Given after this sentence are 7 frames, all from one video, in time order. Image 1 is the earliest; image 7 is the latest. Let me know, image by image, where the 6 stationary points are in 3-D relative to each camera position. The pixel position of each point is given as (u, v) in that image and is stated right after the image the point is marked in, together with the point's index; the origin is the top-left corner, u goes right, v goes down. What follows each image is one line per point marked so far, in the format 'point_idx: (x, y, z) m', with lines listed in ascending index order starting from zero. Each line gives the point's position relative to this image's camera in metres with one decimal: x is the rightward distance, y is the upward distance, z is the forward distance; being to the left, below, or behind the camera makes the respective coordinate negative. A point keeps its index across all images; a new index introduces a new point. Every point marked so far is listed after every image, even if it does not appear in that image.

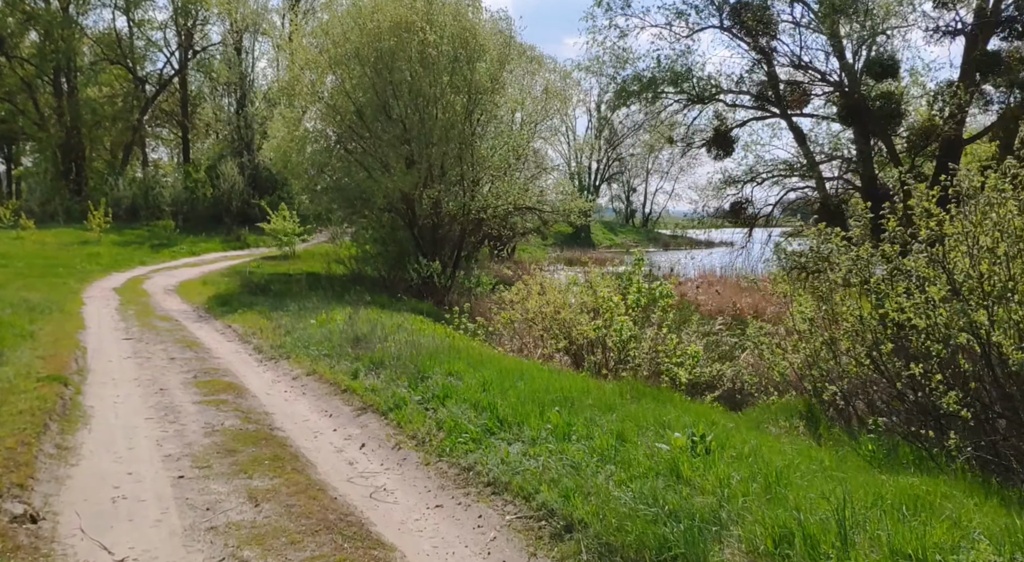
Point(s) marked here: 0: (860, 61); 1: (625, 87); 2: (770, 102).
0: (+6.7, +4.3, +14.4) m
1: (+2.4, +4.1, +16.1) m
2: (+5.4, +3.8, +15.7) m
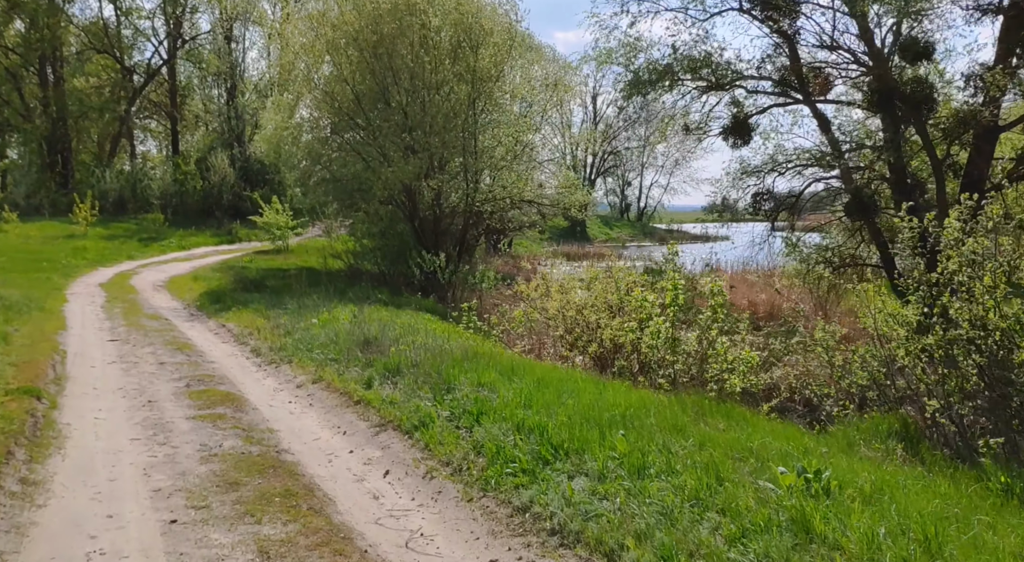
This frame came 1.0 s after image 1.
0: (+6.9, +4.3, +13.6) m
1: (+2.6, +4.2, +15.3) m
2: (+5.6, +3.8, +14.9) m
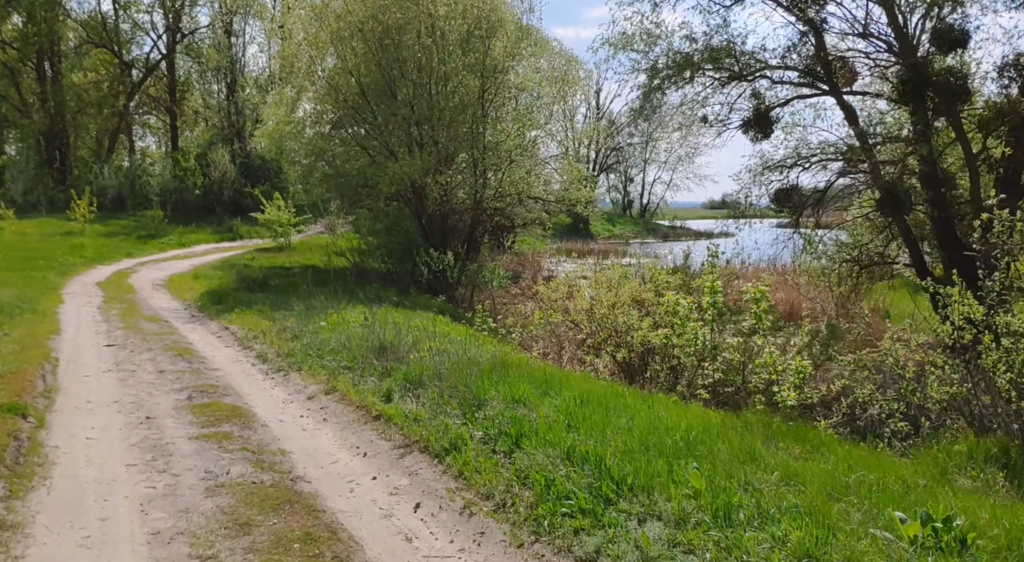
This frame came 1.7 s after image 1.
0: (+7.2, +4.3, +13.0) m
1: (+2.9, +4.2, +14.7) m
2: (+5.9, +3.9, +14.3) m
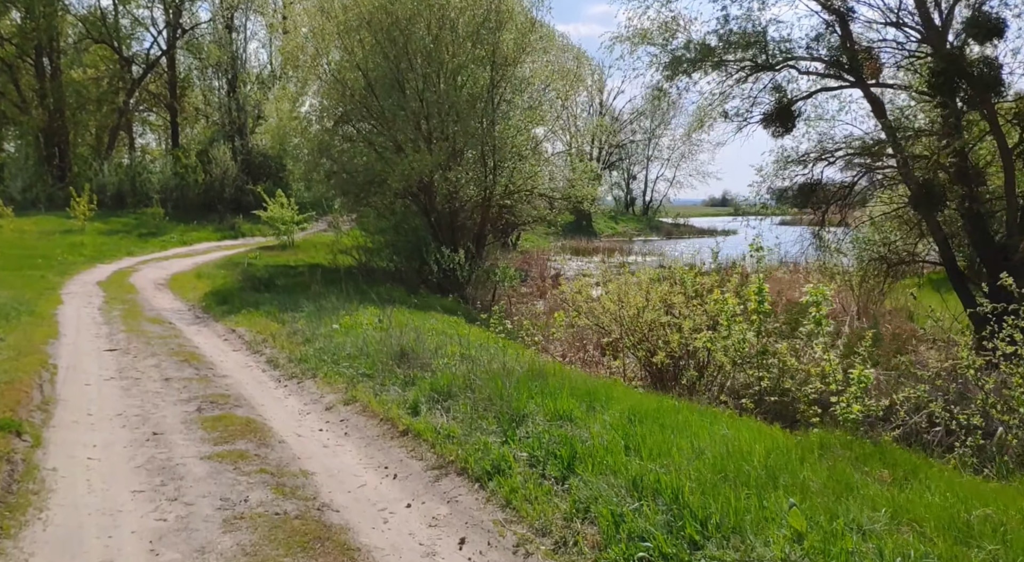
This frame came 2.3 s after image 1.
0: (+7.5, +4.3, +12.5) m
1: (+3.1, +4.2, +14.2) m
2: (+6.2, +3.9, +13.8) m
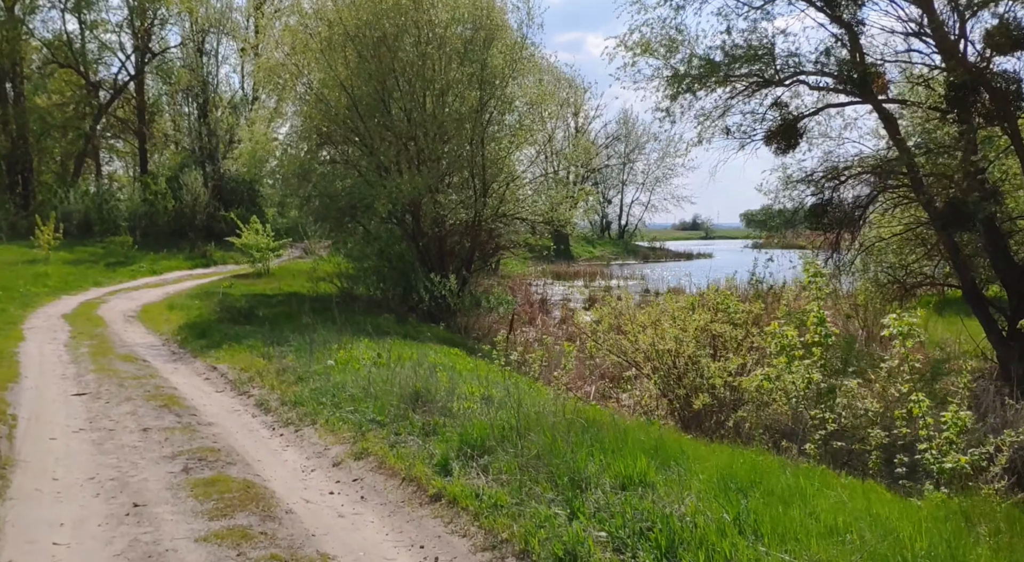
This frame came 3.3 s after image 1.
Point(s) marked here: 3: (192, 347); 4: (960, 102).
0: (+7.5, +4.0, +12.1) m
1: (+3.1, +3.8, +13.6) m
2: (+6.1, +3.4, +13.4) m
3: (-5.0, -1.1, +11.7) m
4: (+6.5, +2.6, +11.0) m
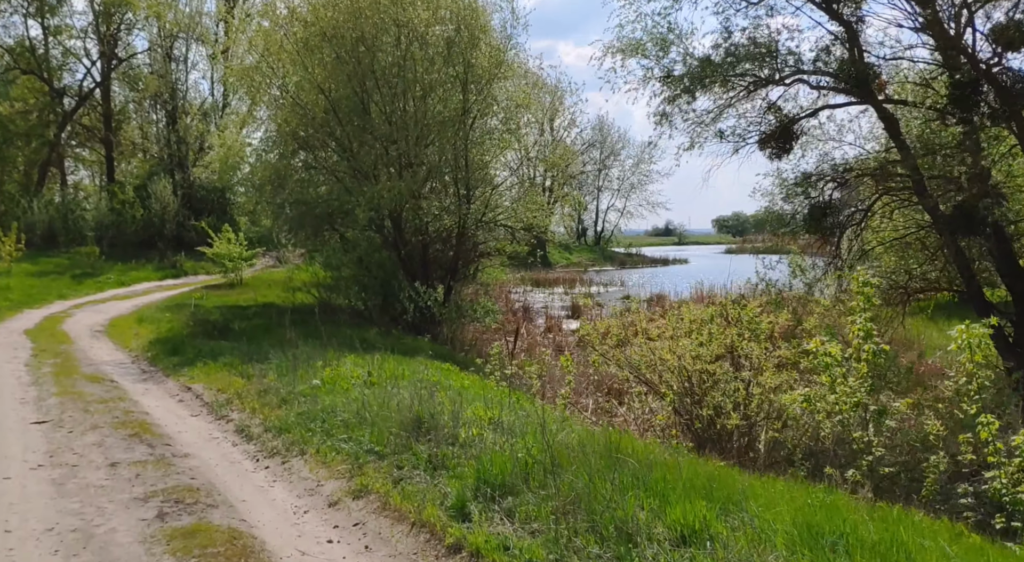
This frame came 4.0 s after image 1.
0: (+7.3, +3.9, +11.8) m
1: (+2.9, +3.6, +13.2) m
2: (+5.9, +3.3, +13.0) m
3: (-5.1, -1.3, +10.9) m
4: (+6.4, +2.5, +10.6) m
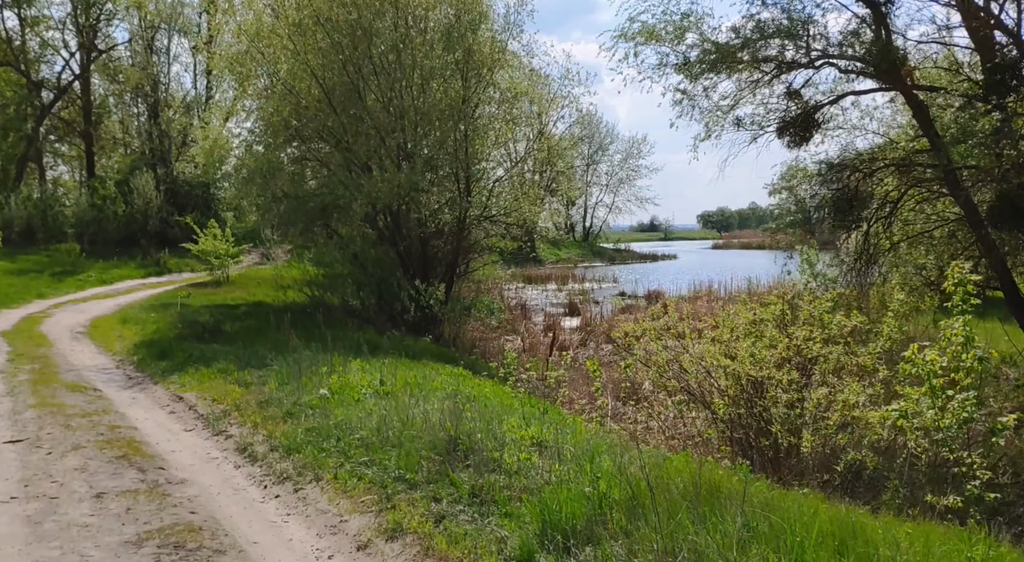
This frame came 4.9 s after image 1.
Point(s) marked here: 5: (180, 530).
0: (+7.5, +3.9, +11.1) m
1: (+3.1, +3.7, +12.4) m
2: (+6.1, +3.4, +12.3) m
3: (-4.9, -1.3, +10.1) m
4: (+6.7, +2.6, +10.0) m
5: (-2.0, -1.5, +4.5) m
